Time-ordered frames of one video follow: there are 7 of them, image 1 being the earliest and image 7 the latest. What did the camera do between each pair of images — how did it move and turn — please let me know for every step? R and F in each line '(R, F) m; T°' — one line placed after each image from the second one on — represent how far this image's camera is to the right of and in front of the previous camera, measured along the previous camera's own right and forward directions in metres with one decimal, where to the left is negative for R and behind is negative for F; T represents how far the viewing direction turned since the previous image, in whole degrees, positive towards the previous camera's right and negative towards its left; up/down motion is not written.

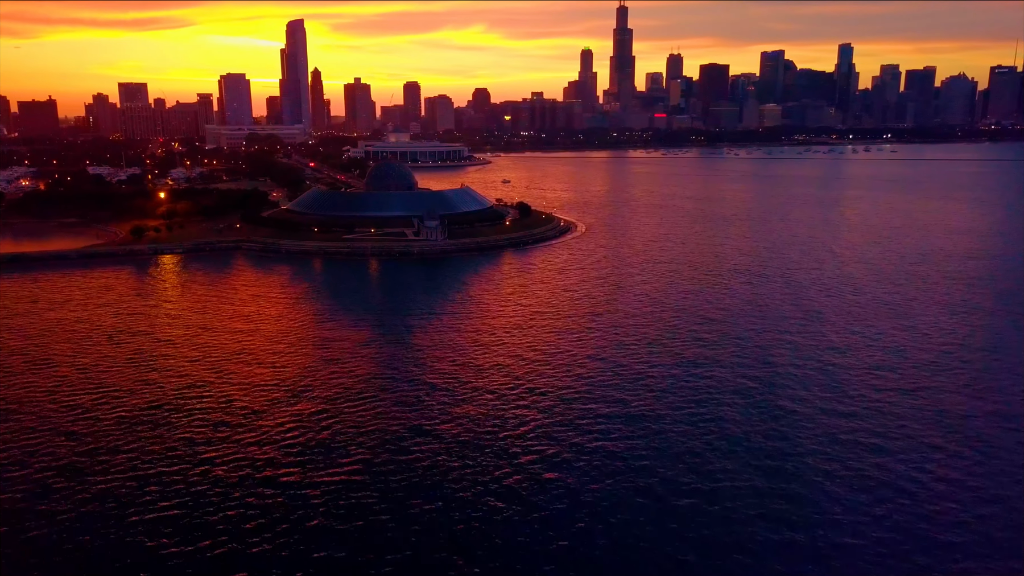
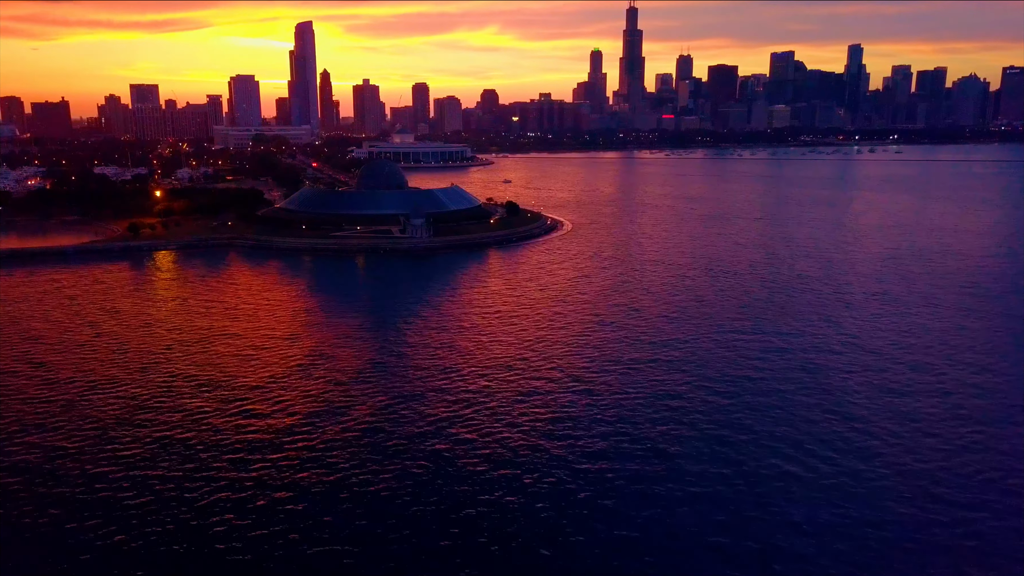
(+0.6, -0.5) m; -1°
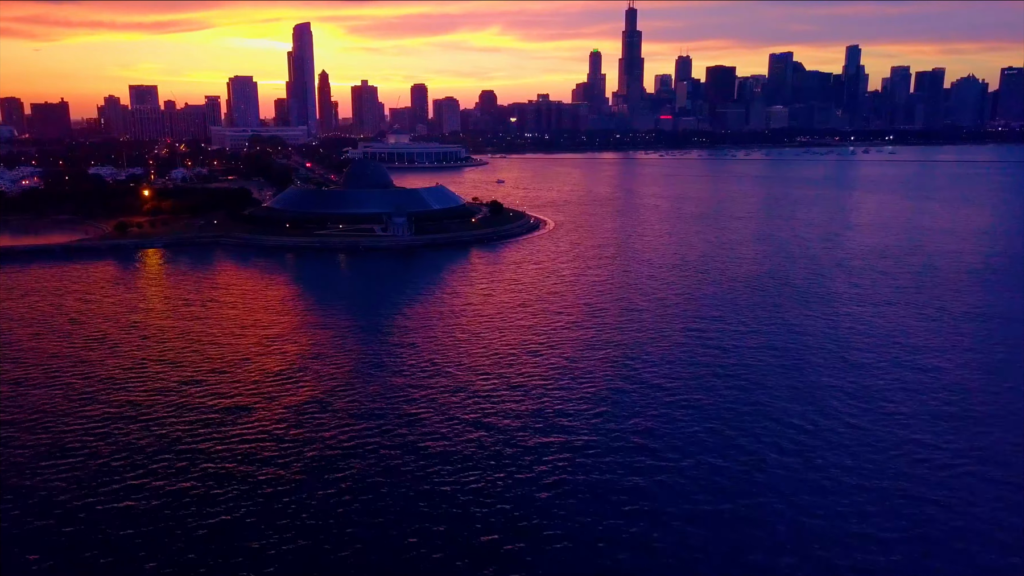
(+0.5, -0.3) m; 0°
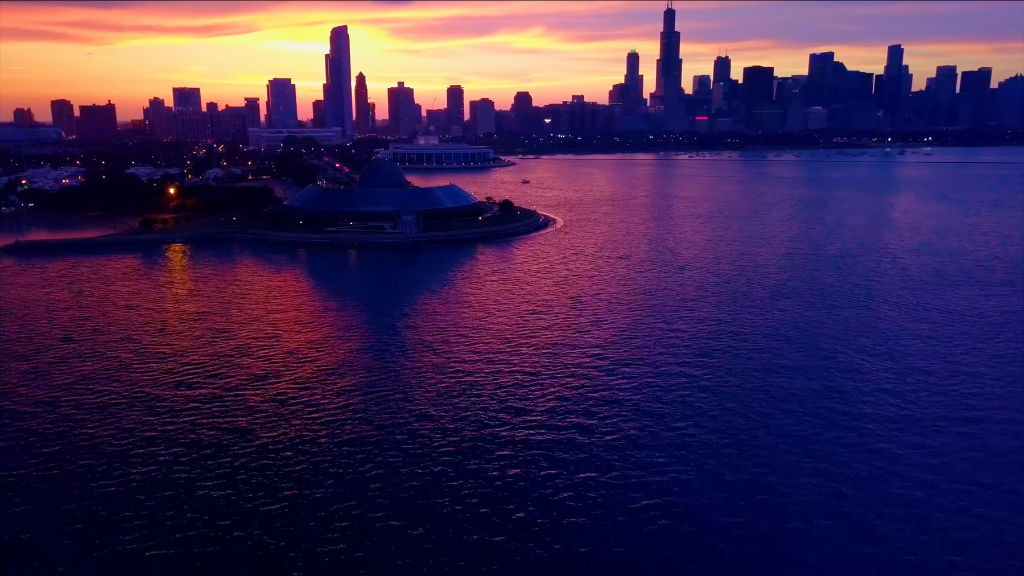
(+0.8, -0.6) m; -3°
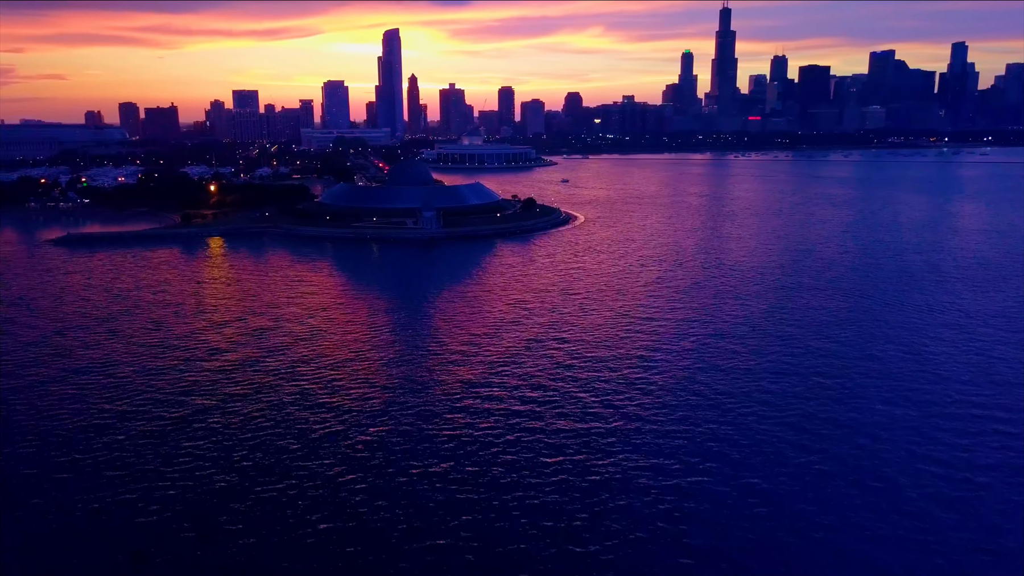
(+0.9, -0.7) m; -4°
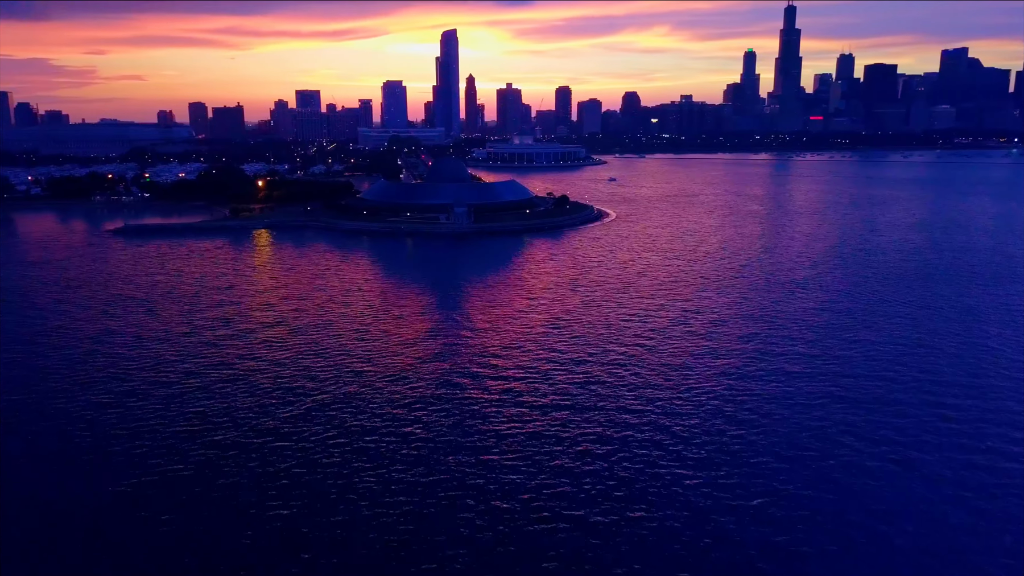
(+0.8, -0.6) m; -4°
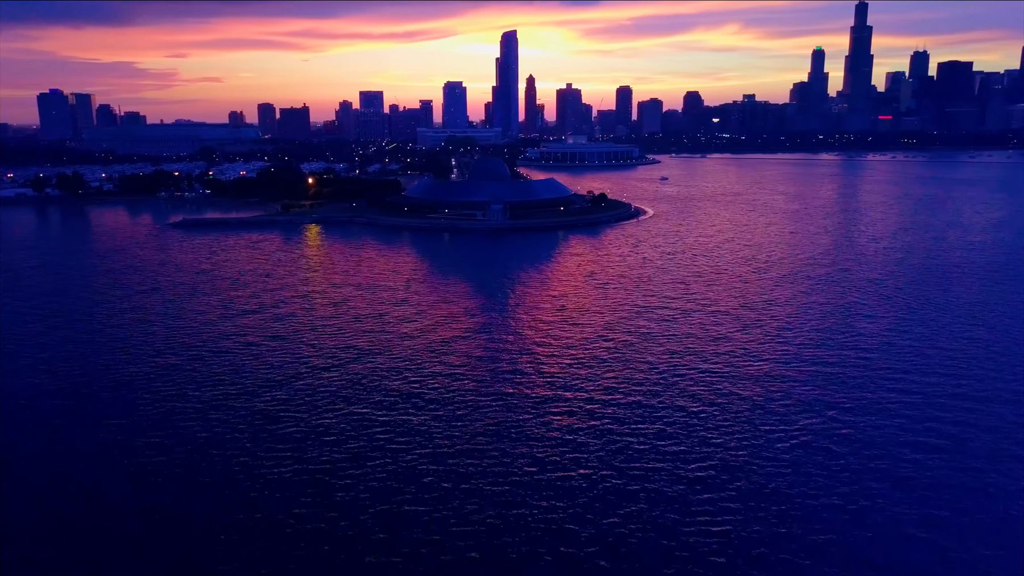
(+0.7, -0.6) m; -4°
